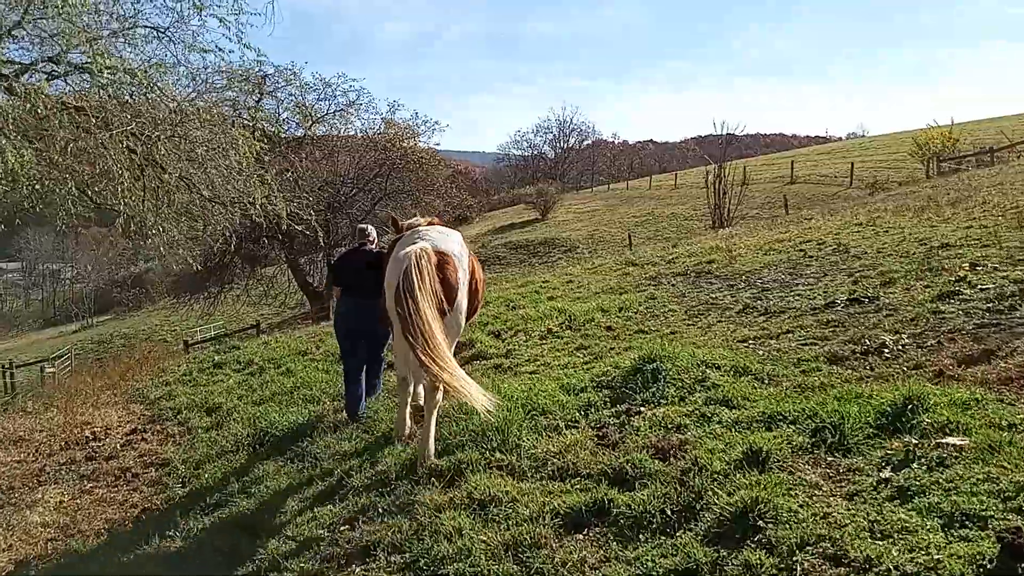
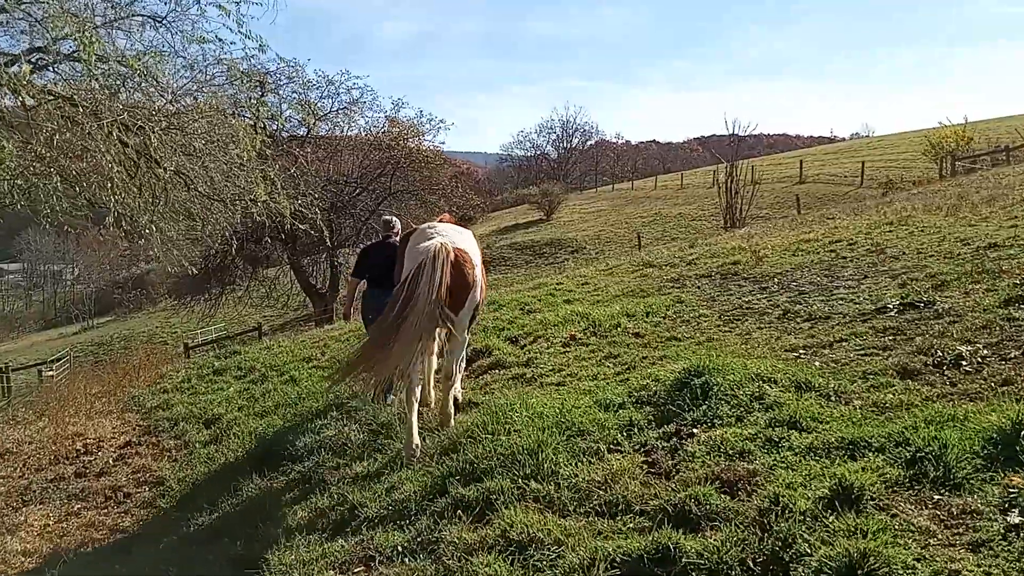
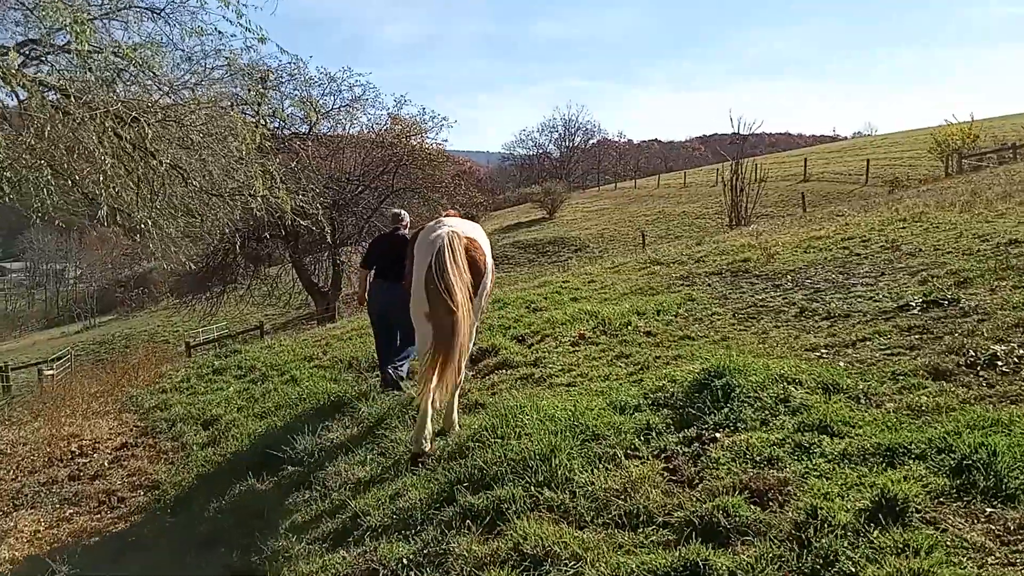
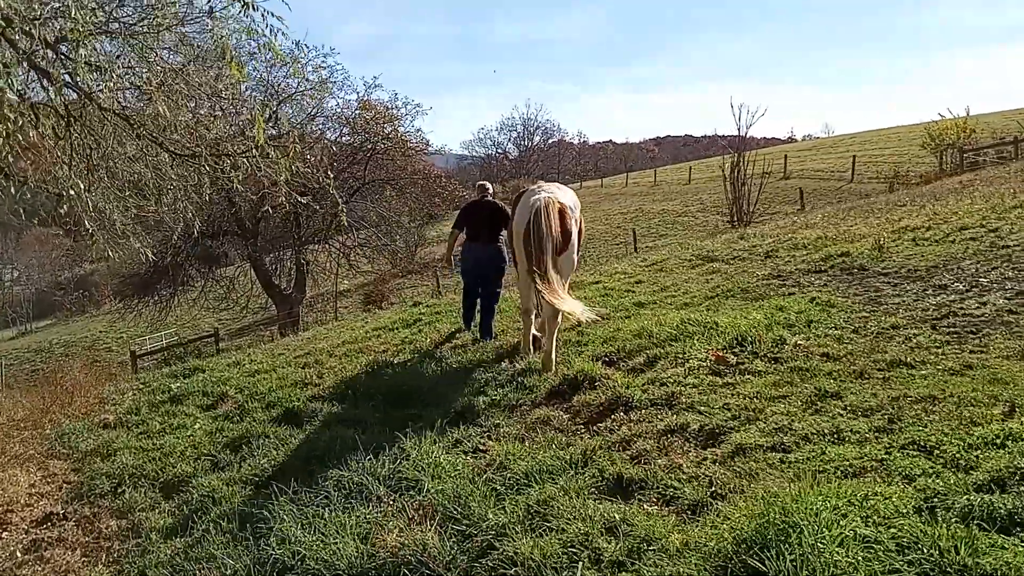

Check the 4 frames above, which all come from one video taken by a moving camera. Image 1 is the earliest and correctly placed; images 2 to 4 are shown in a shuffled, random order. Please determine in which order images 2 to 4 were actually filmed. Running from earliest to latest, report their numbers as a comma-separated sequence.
2, 3, 4
